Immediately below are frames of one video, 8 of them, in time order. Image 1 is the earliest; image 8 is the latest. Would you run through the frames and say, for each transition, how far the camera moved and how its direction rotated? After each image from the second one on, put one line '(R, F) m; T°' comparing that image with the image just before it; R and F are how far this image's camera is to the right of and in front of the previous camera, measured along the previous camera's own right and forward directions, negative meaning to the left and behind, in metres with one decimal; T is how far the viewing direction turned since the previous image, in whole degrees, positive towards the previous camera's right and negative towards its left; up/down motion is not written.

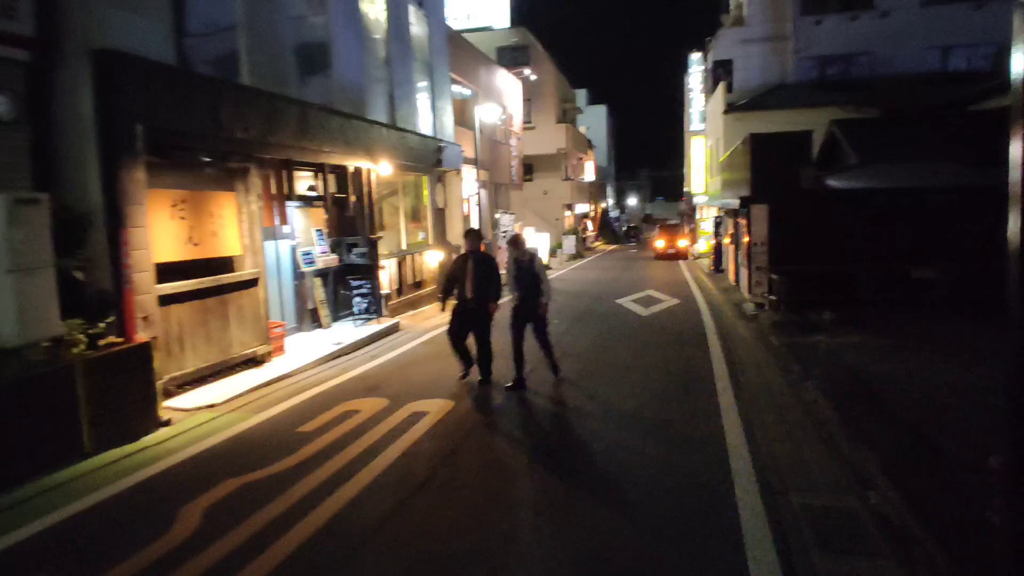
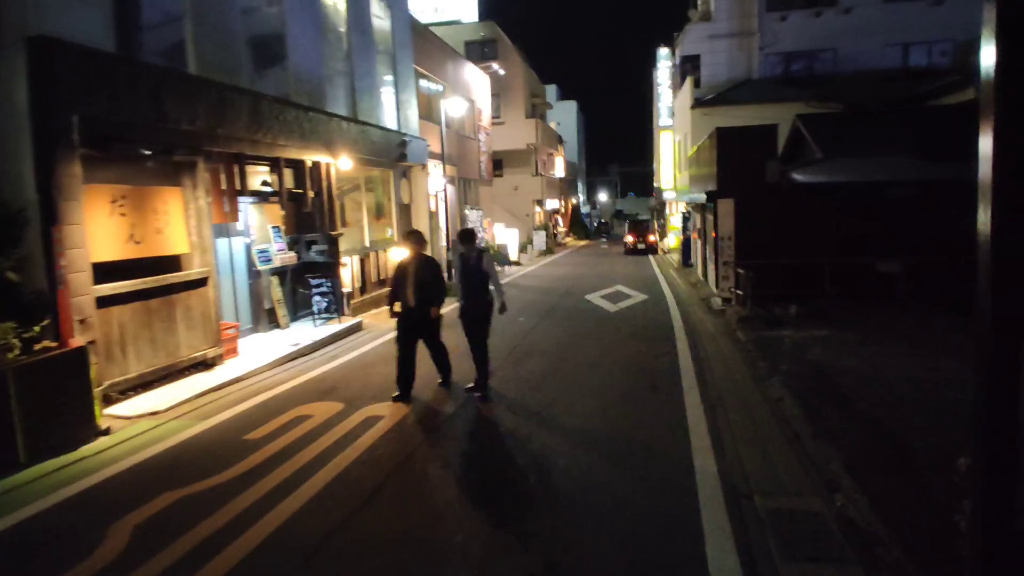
(+0.2, +0.3) m; +2°
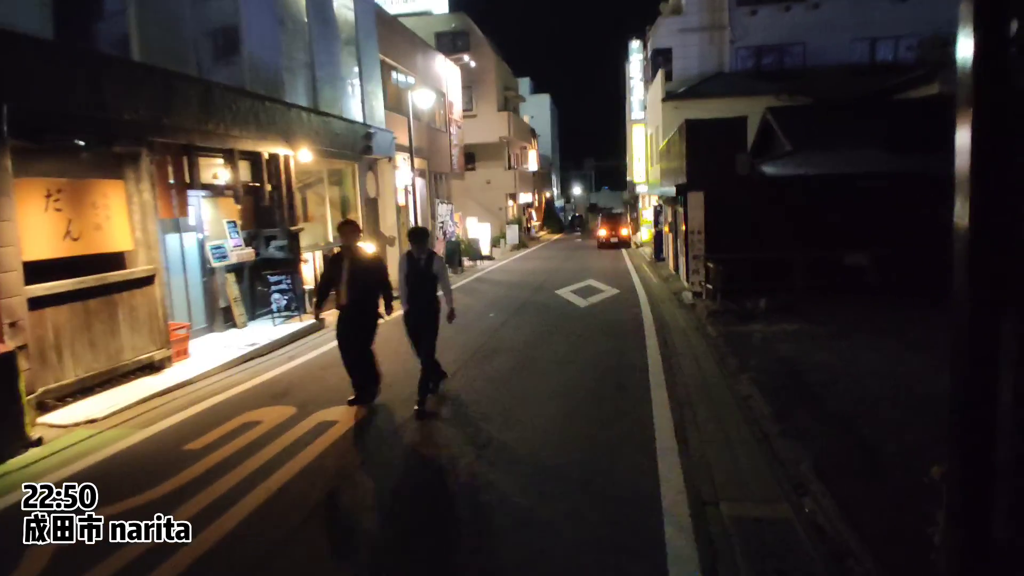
(+0.2, +0.4) m; +2°
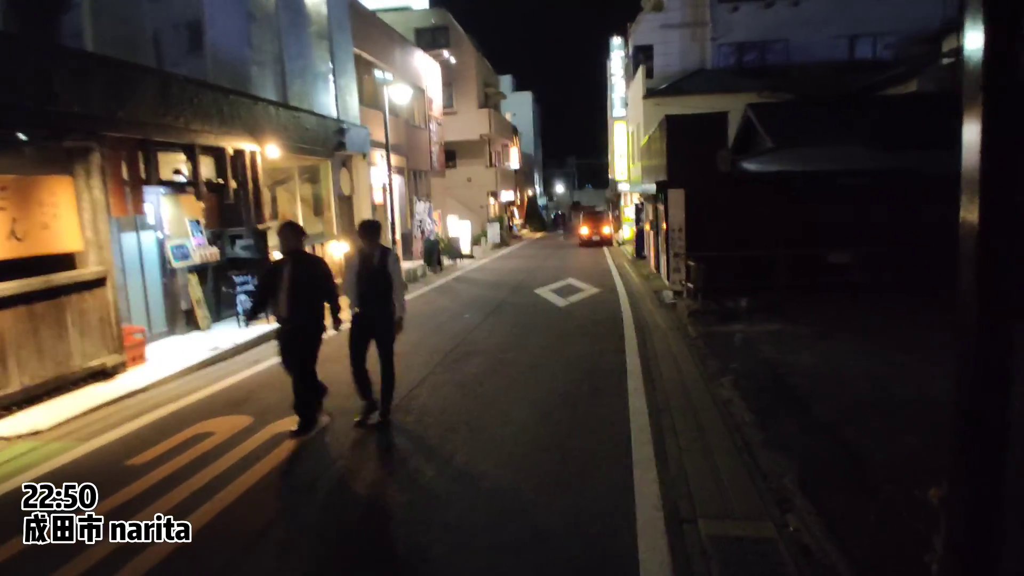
(+0.2, +0.4) m; +1°
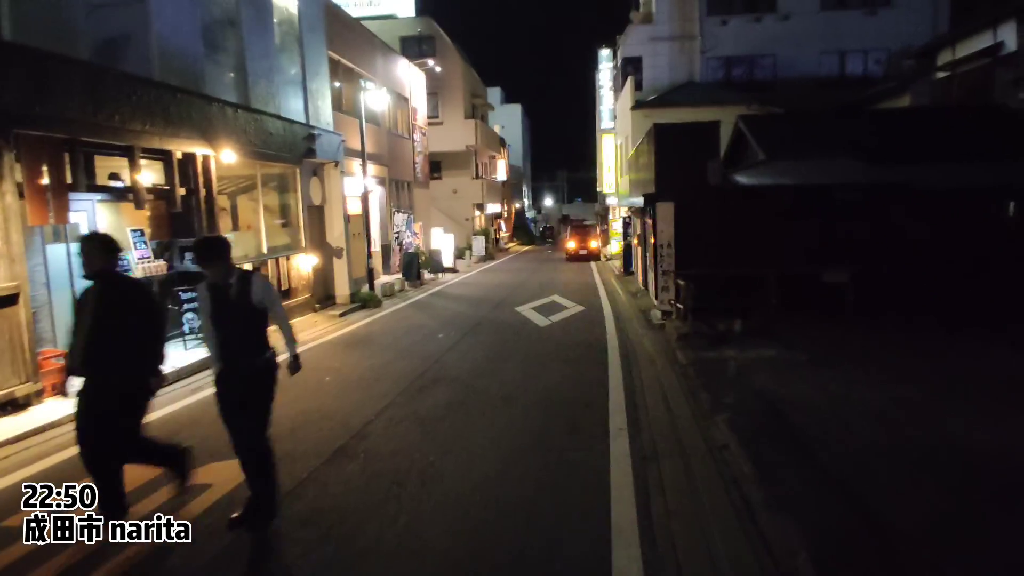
(+0.3, +1.1) m; +1°
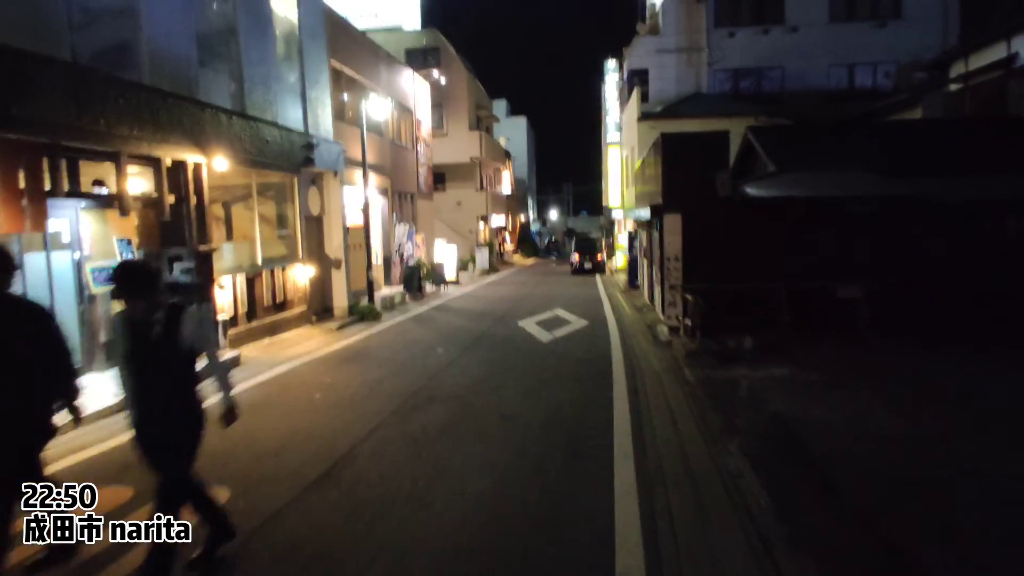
(+0.1, +0.5) m; 0°
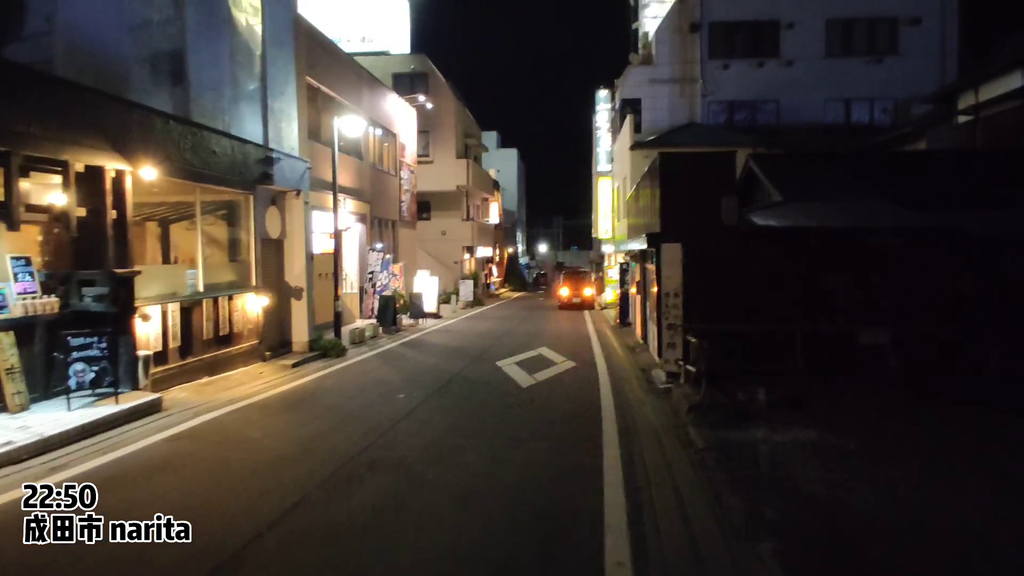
(+0.3, +1.8) m; +1°
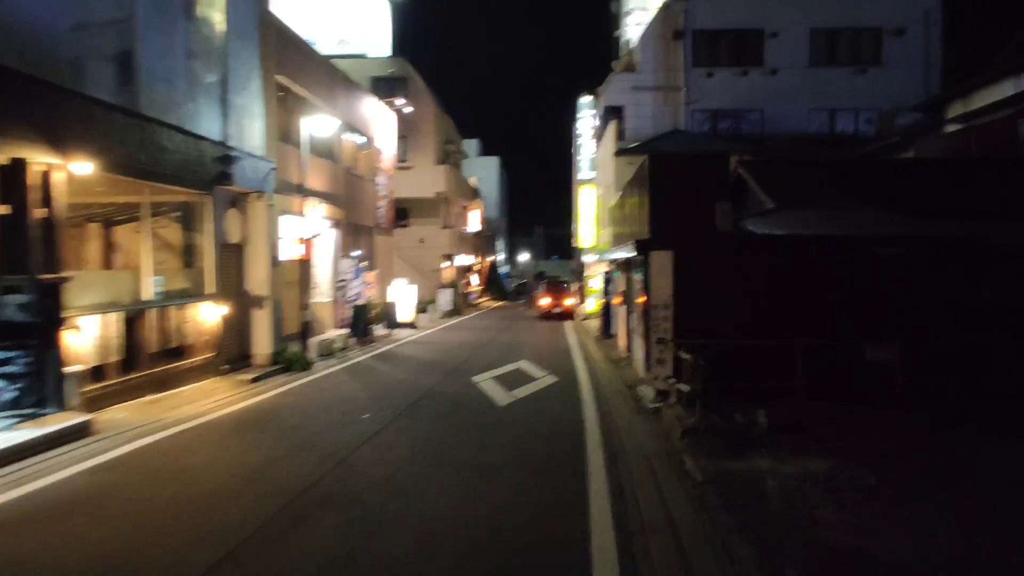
(+0.1, +1.0) m; +2°
